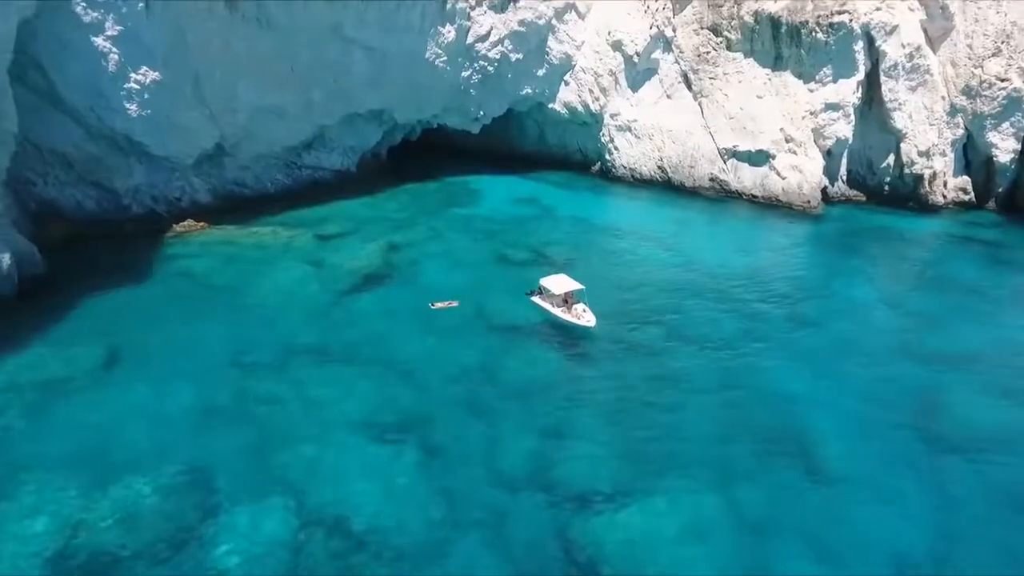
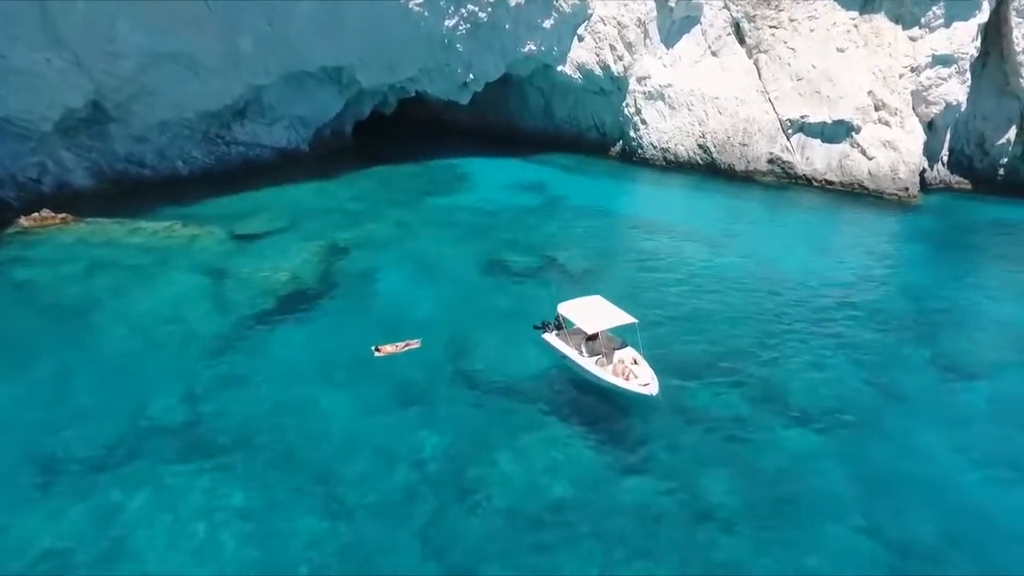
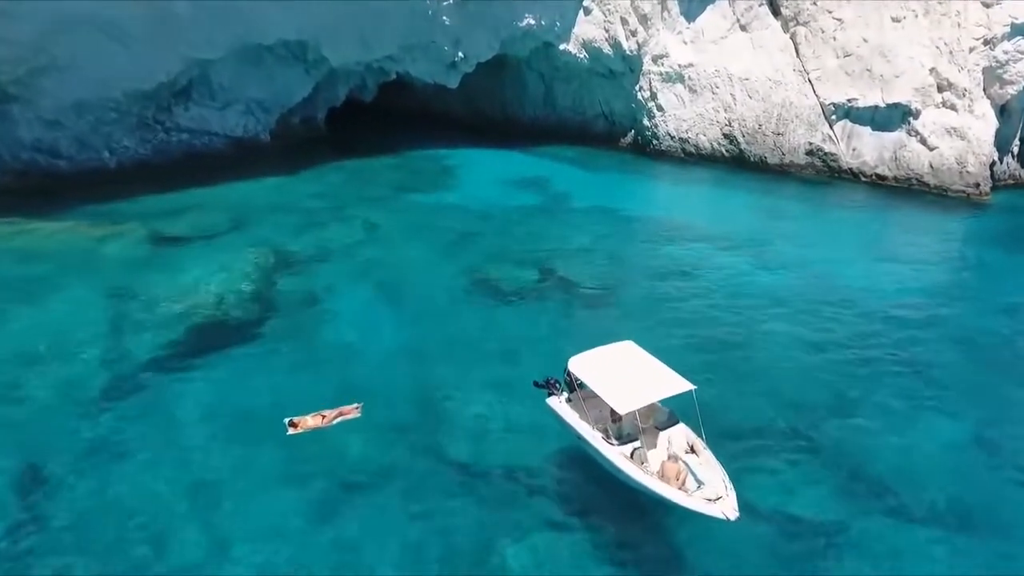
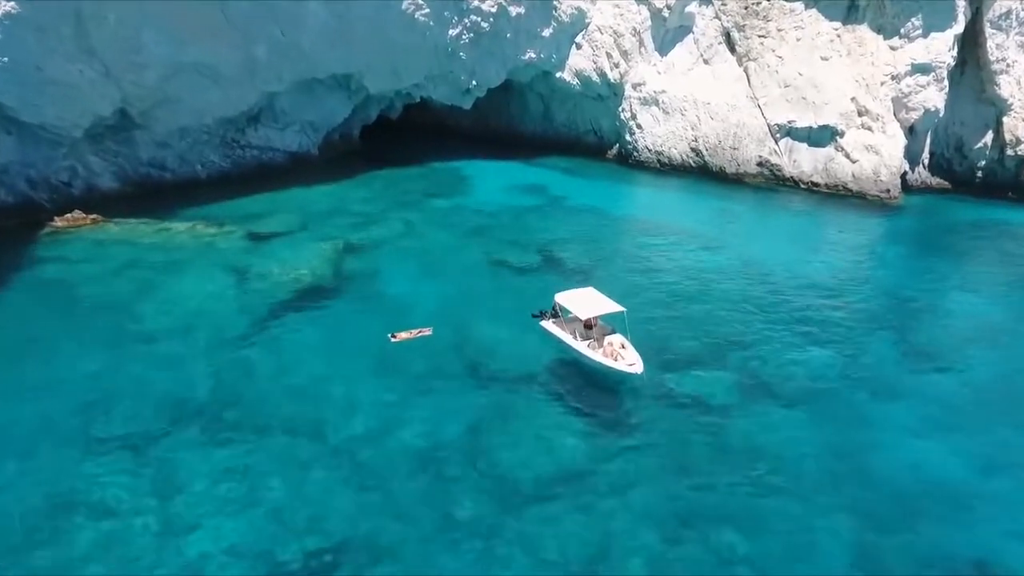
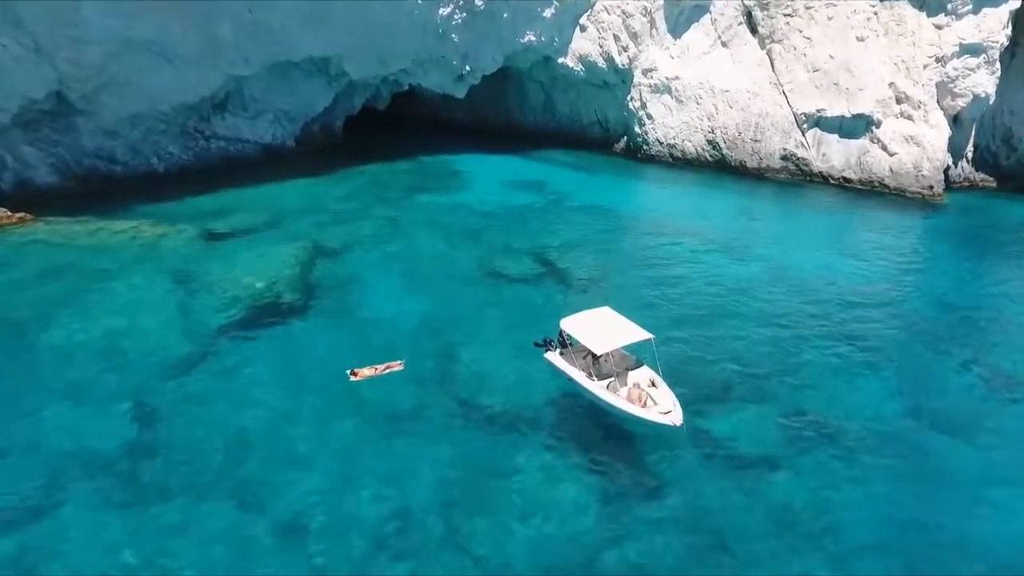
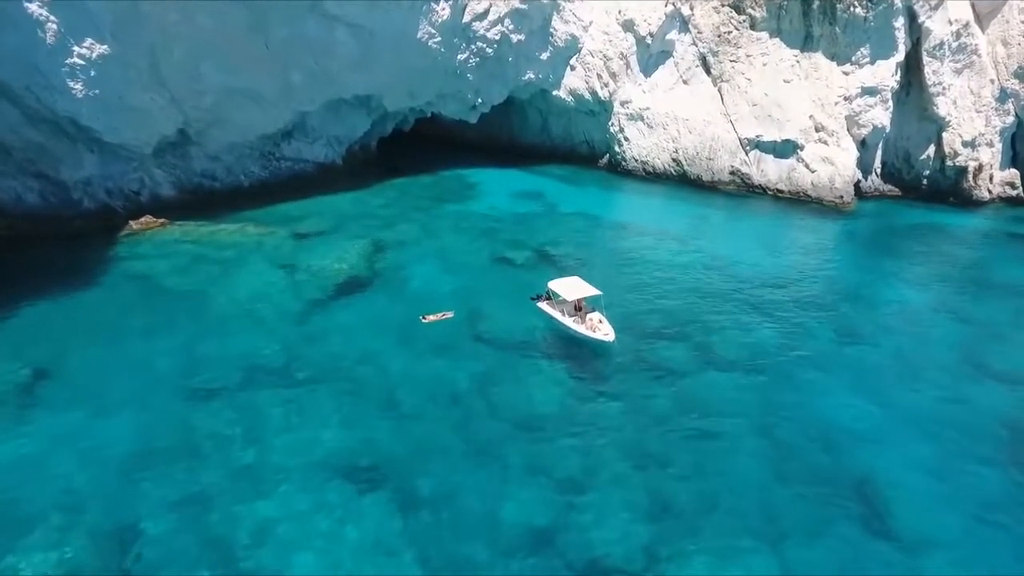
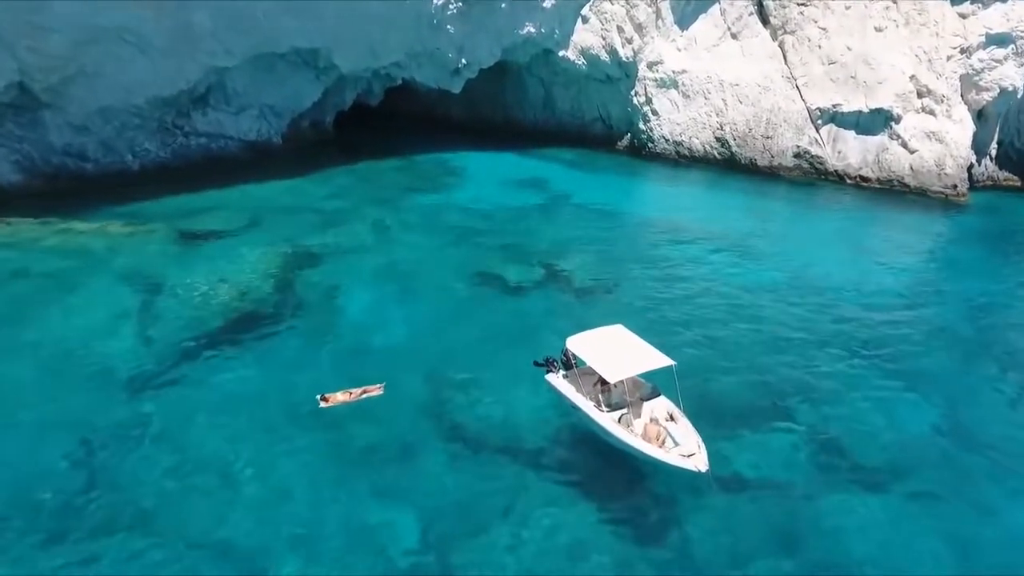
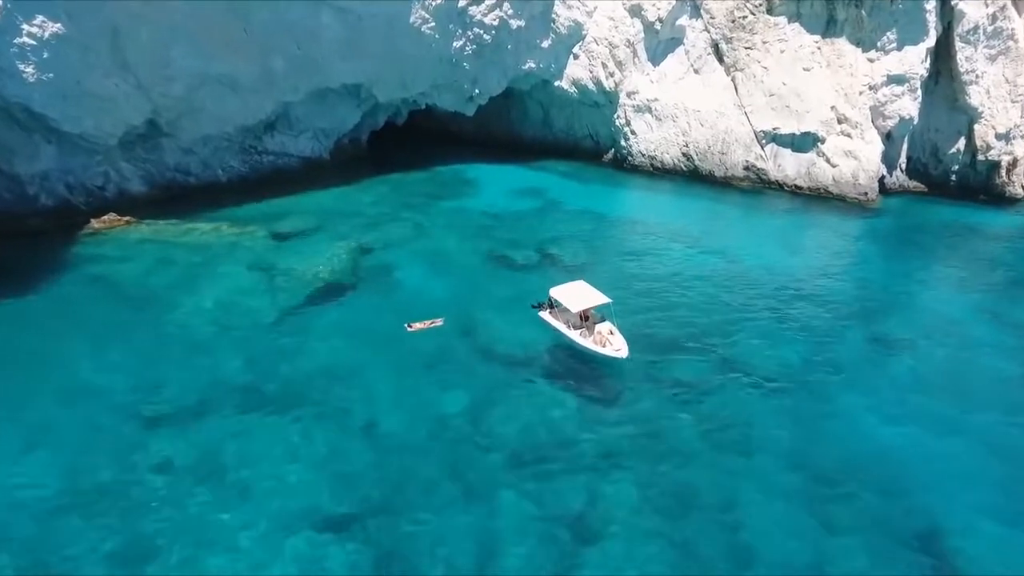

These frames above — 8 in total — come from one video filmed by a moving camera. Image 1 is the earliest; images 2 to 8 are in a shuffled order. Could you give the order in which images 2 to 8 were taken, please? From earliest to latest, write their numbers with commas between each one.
6, 8, 4, 2, 5, 7, 3
